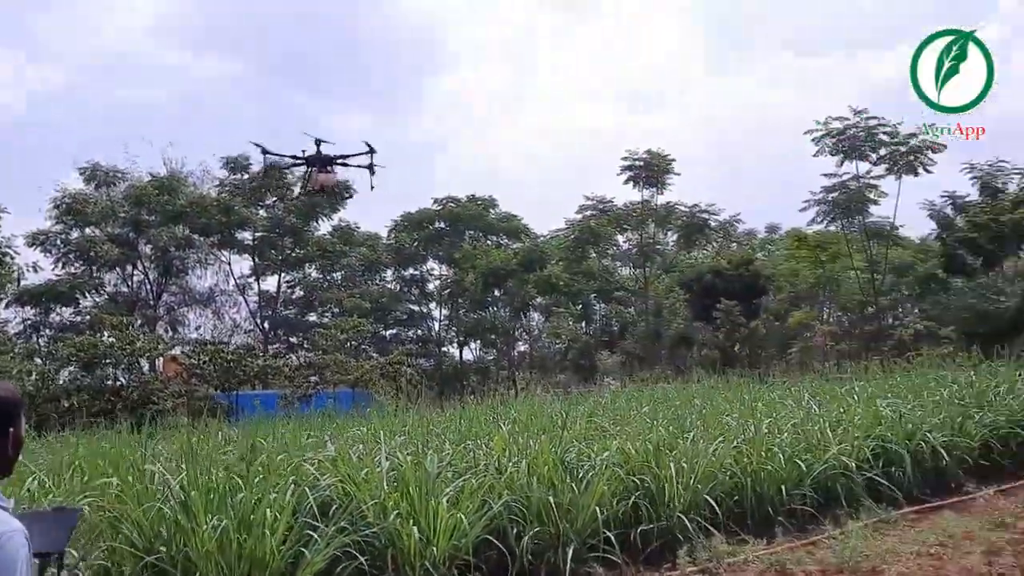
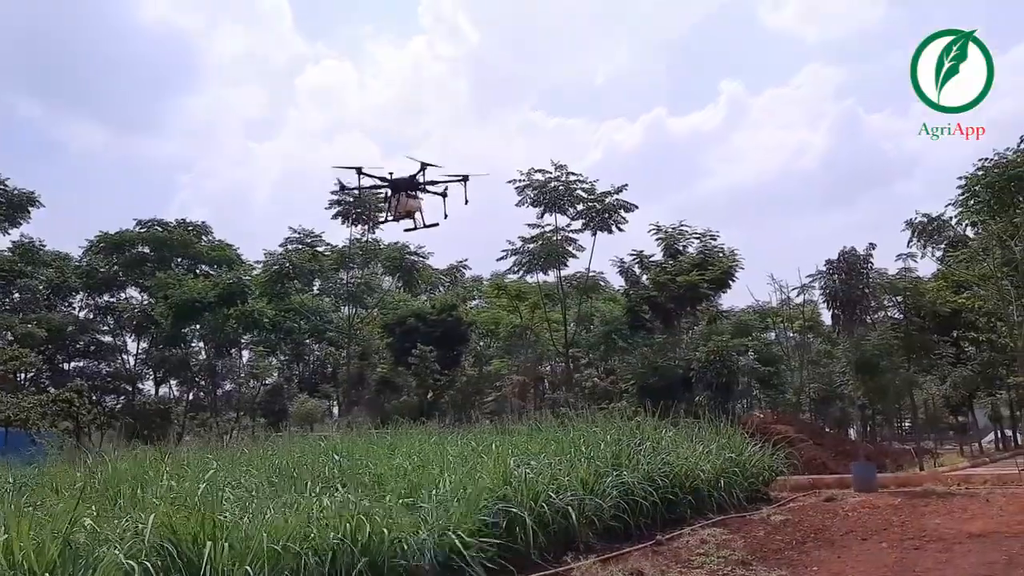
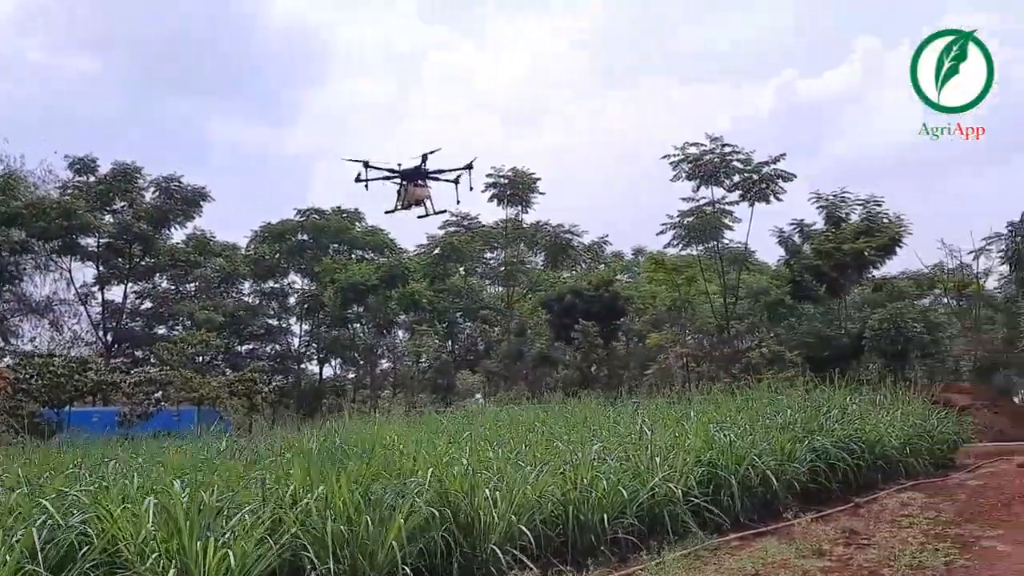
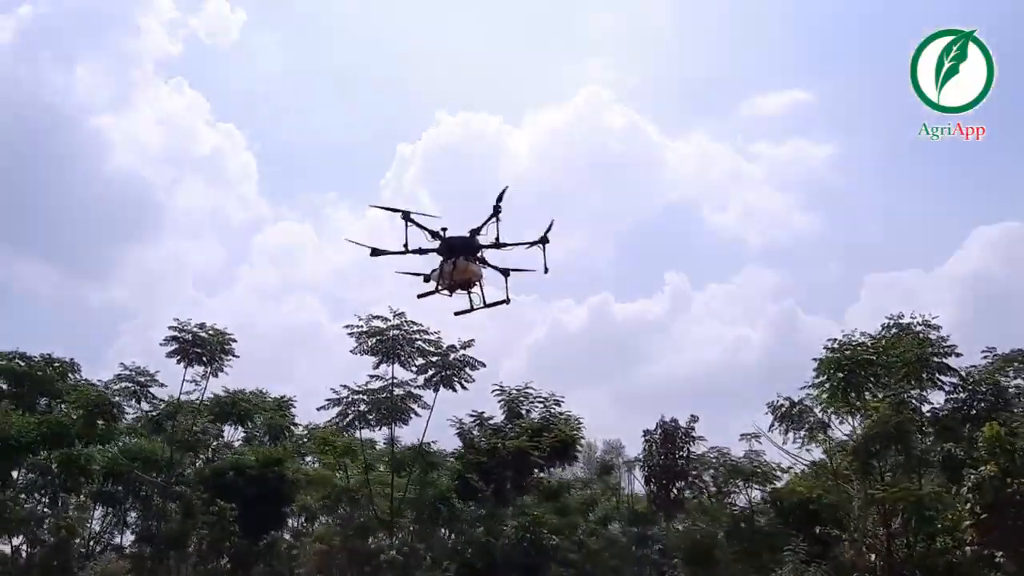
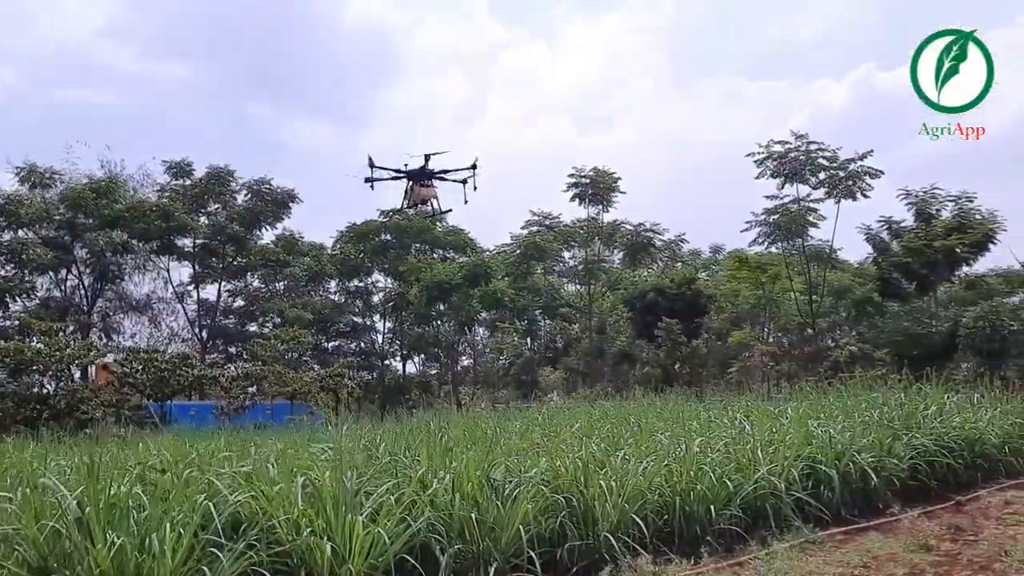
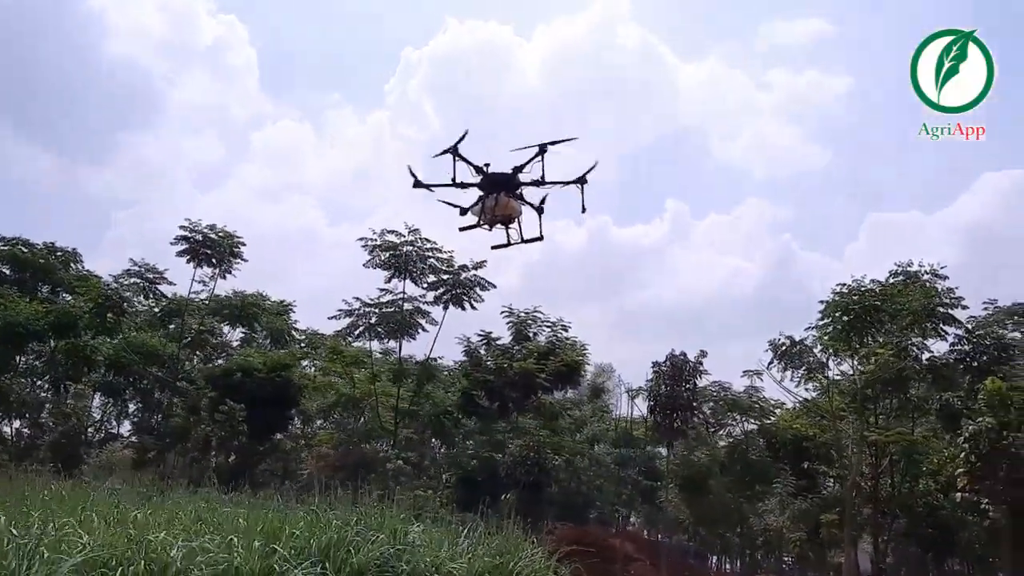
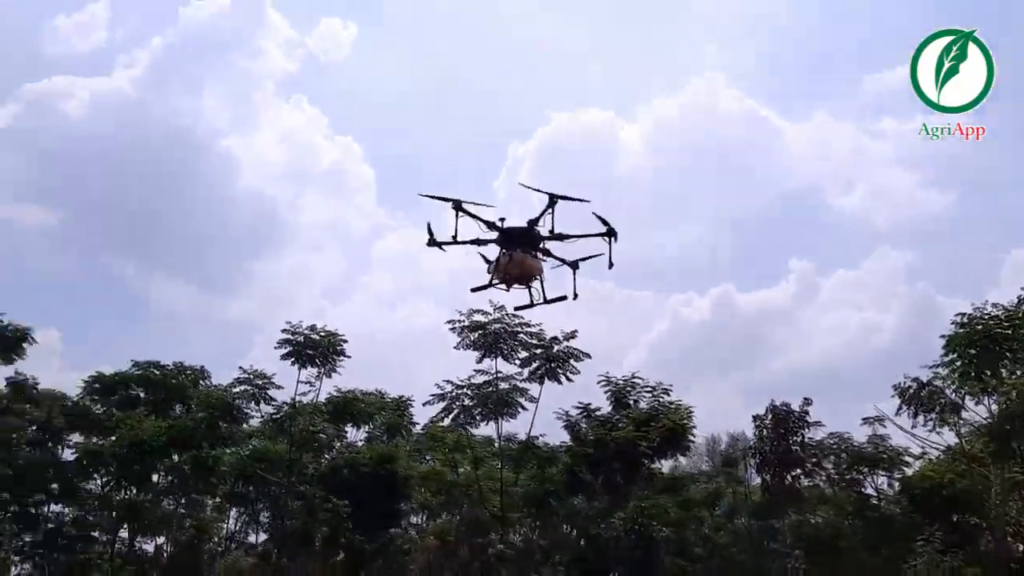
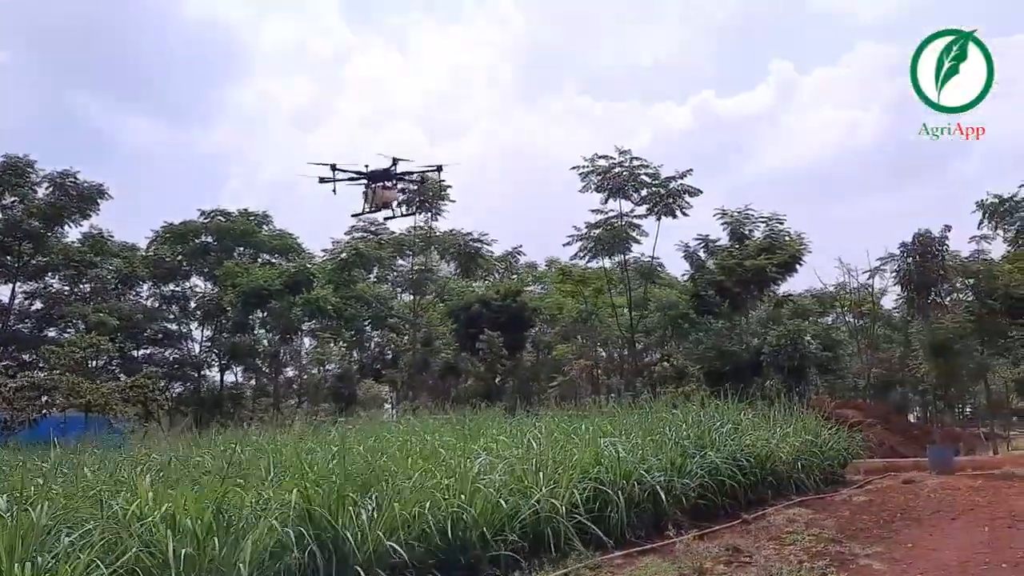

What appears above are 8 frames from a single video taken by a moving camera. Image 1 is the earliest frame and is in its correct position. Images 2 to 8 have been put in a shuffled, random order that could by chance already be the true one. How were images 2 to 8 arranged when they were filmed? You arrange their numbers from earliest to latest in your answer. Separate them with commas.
5, 3, 8, 2, 6, 4, 7
